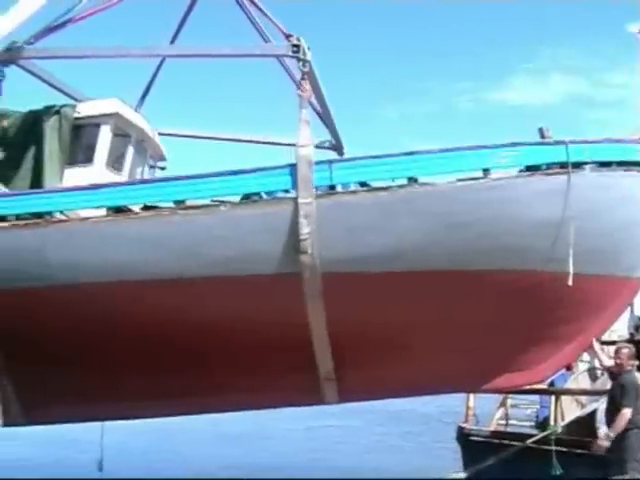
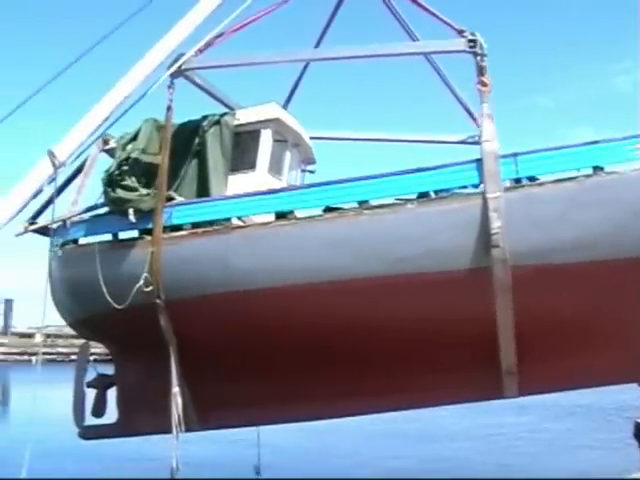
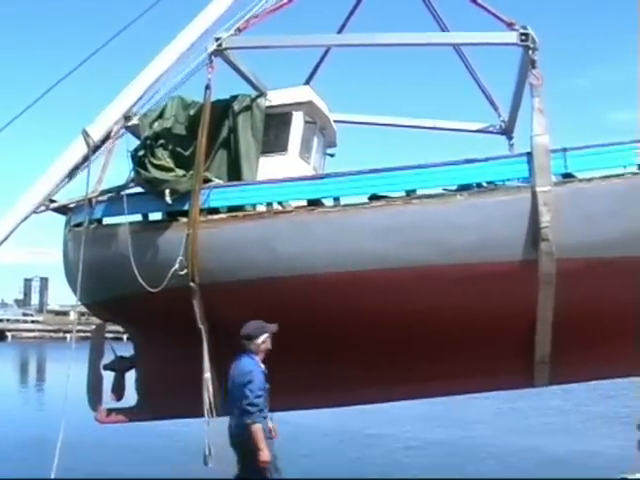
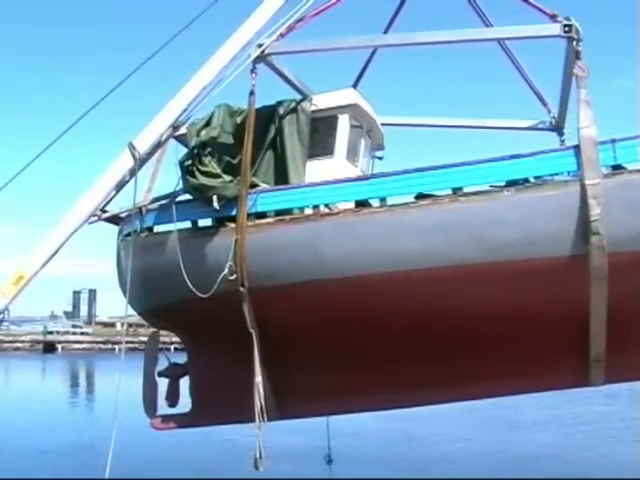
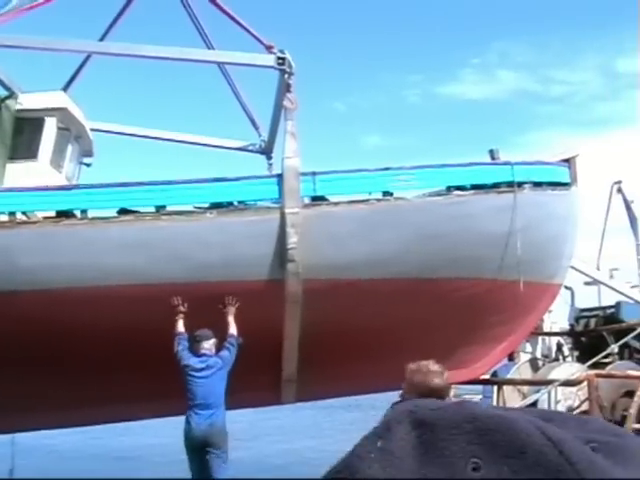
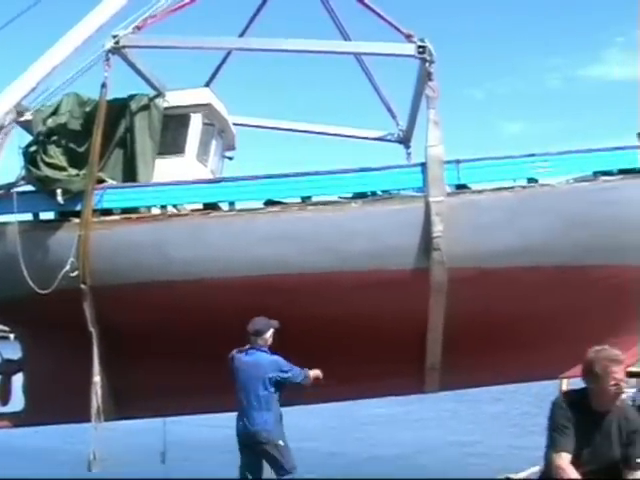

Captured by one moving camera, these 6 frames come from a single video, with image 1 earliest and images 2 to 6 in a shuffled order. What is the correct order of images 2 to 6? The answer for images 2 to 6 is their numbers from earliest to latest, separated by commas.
2, 4, 3, 6, 5
